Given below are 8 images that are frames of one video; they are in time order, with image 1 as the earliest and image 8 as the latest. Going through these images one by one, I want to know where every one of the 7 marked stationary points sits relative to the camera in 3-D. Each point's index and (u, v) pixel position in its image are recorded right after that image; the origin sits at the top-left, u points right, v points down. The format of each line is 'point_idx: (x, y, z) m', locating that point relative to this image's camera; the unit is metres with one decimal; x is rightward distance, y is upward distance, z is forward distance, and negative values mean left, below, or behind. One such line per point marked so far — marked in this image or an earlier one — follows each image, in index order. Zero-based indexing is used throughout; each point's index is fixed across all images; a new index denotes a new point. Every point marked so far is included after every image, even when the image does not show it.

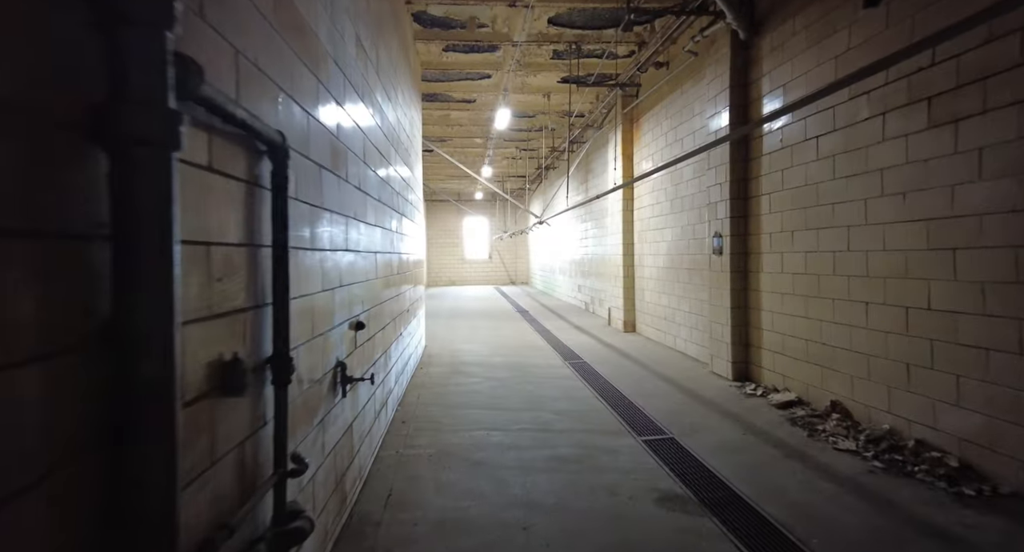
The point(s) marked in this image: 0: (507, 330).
0: (-0.1, -0.8, +6.9) m
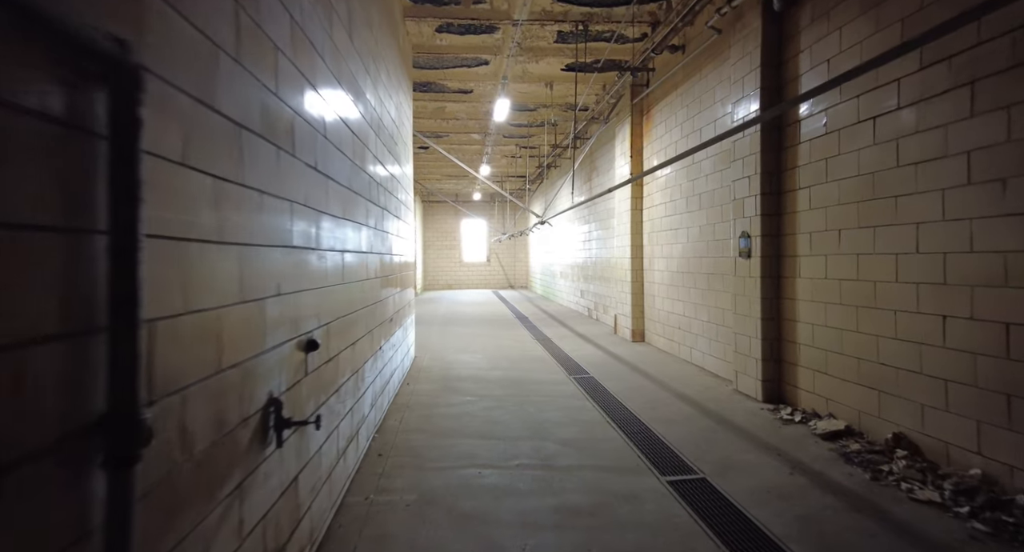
0: (-0.1, -0.8, +6.5) m
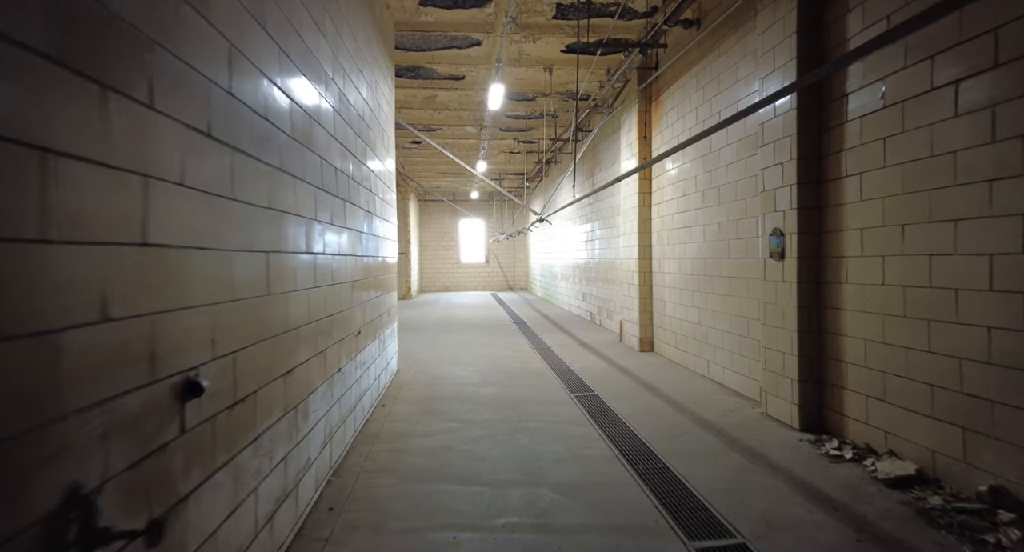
0: (-0.1, -0.9, +6.0) m
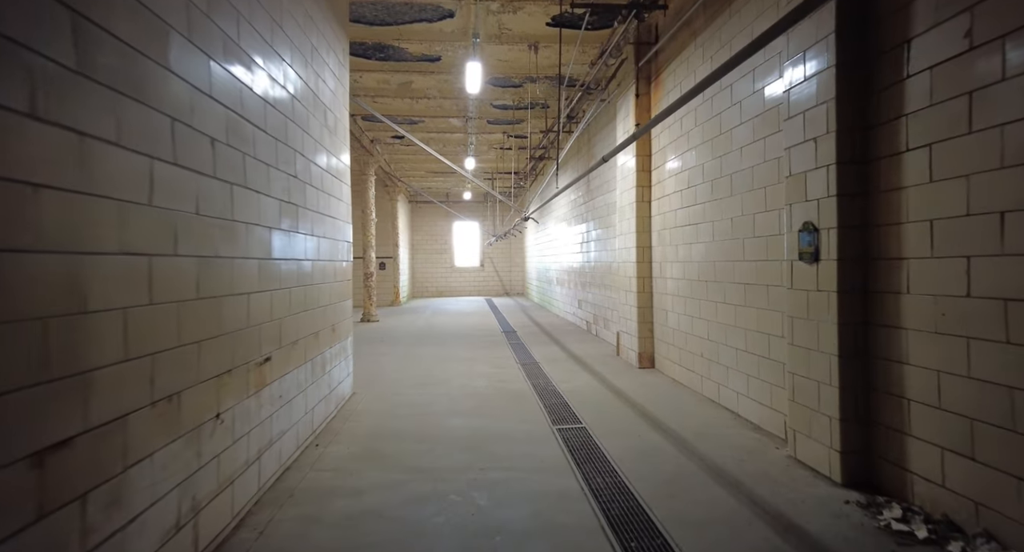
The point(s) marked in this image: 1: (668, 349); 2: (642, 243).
0: (-0.3, -0.9, +5.3) m
1: (+1.4, -0.7, +4.5) m
2: (+1.3, +0.3, +4.8) m
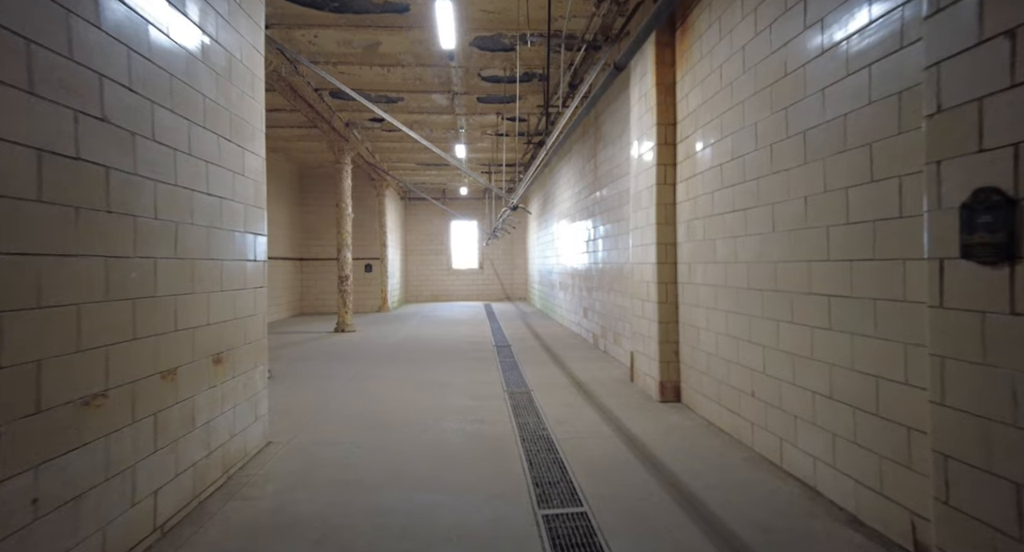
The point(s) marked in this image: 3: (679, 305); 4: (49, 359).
0: (-0.4, -1.0, +4.3) m
1: (+1.3, -0.7, +3.4) m
2: (+1.2, +0.3, +3.8) m
3: (+1.3, -0.2, +3.7) m
4: (-1.3, -0.2, +1.4) m
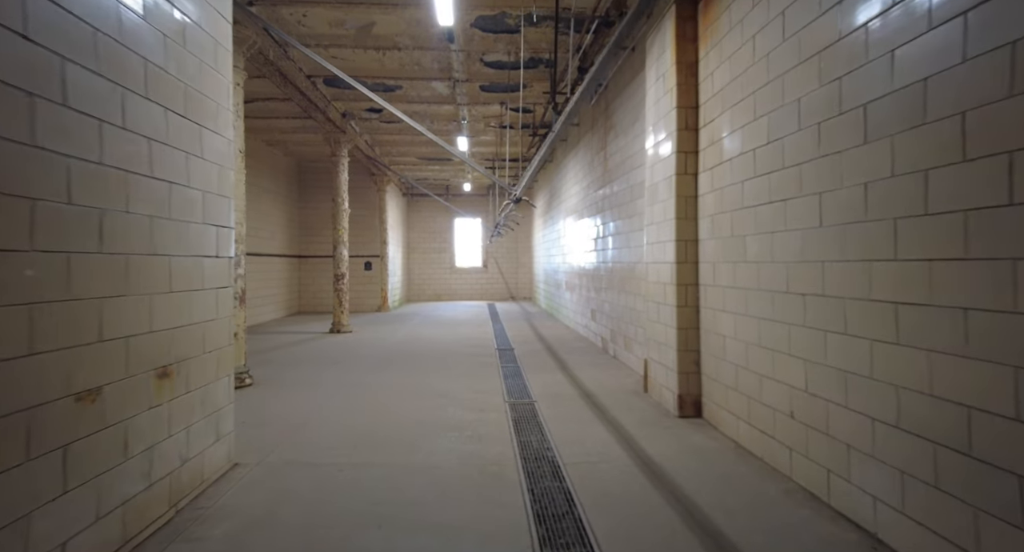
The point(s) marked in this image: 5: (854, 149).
0: (-0.4, -1.0, +3.9) m
1: (+1.3, -0.7, +3.0) m
2: (+1.2, +0.3, +3.4) m
3: (+1.3, -0.2, +3.3) m
4: (-1.3, -0.2, +1.0) m
5: (+1.3, +0.5, +1.7) m
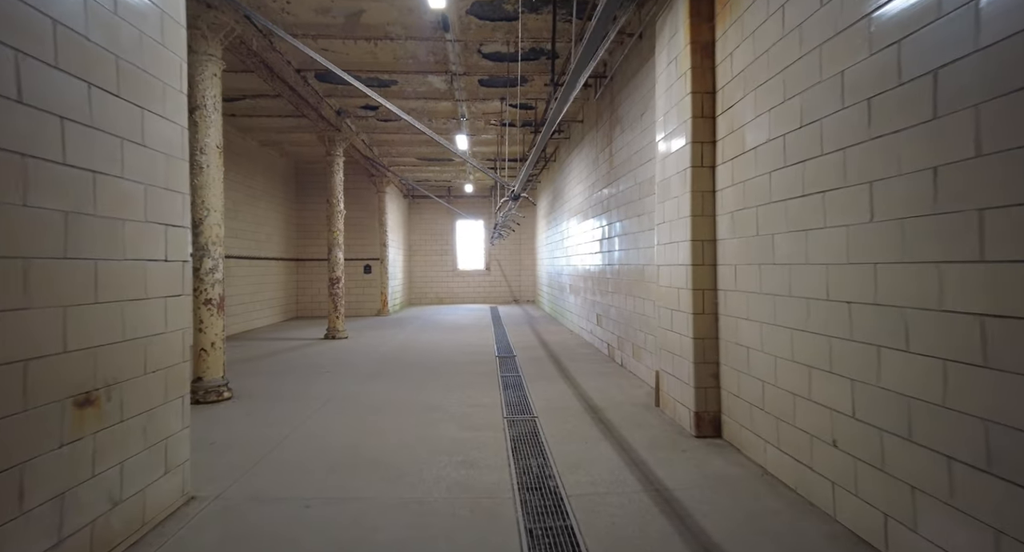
0: (-0.4, -1.0, +3.6) m
1: (+1.3, -0.7, +2.6) m
2: (+1.2, +0.3, +3.0) m
3: (+1.3, -0.2, +3.0) m
4: (-1.3, -0.2, +0.7) m
5: (+1.2, +0.4, +1.4) m
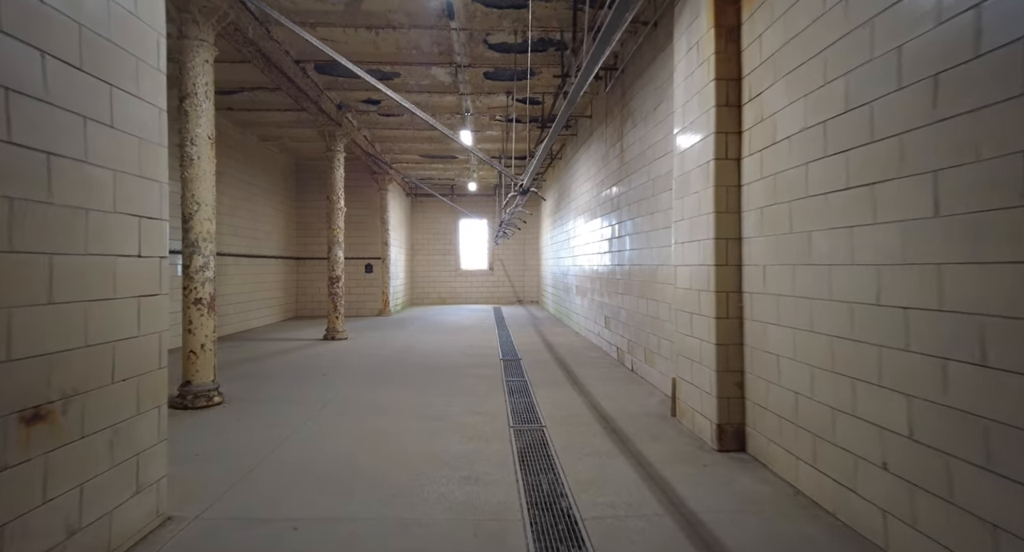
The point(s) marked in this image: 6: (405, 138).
0: (-0.4, -1.0, +3.3) m
1: (+1.3, -0.7, +2.4) m
2: (+1.2, +0.3, +2.8) m
3: (+1.3, -0.3, +2.7) m
4: (-1.3, -0.2, +0.5) m
5: (+1.3, +0.4, +1.2) m
6: (-1.8, +2.3, +8.1) m
